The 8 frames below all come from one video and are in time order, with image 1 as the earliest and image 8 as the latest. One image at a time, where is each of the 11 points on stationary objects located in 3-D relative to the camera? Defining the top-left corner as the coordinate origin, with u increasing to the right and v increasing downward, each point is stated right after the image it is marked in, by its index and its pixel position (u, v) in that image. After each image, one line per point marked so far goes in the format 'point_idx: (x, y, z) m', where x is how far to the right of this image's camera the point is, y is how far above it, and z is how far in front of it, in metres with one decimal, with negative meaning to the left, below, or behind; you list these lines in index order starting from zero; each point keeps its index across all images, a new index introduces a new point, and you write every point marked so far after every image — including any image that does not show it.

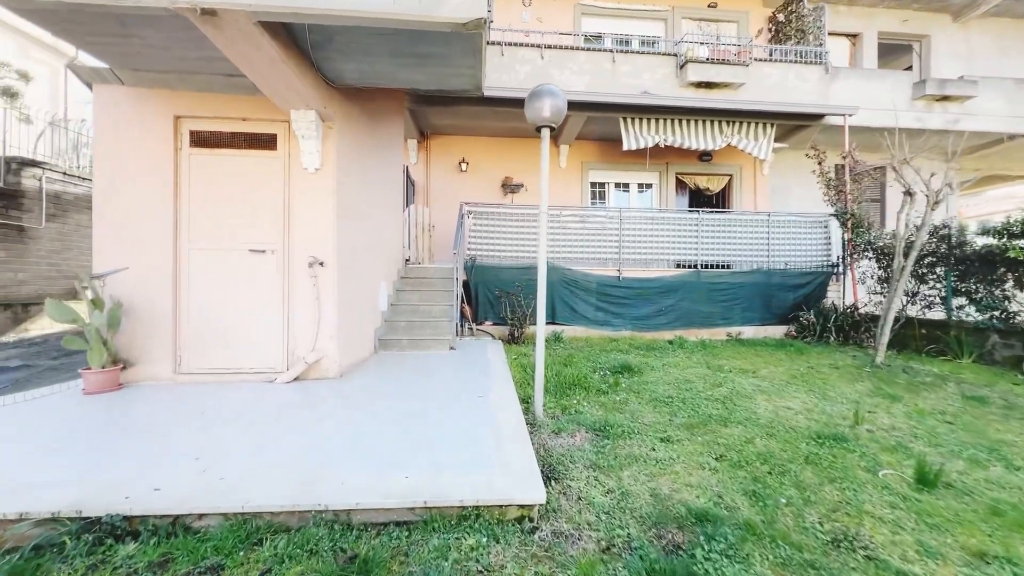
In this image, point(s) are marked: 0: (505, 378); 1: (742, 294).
0: (-0.1, -1.0, +4.4) m
1: (+4.8, -0.1, +8.2) m
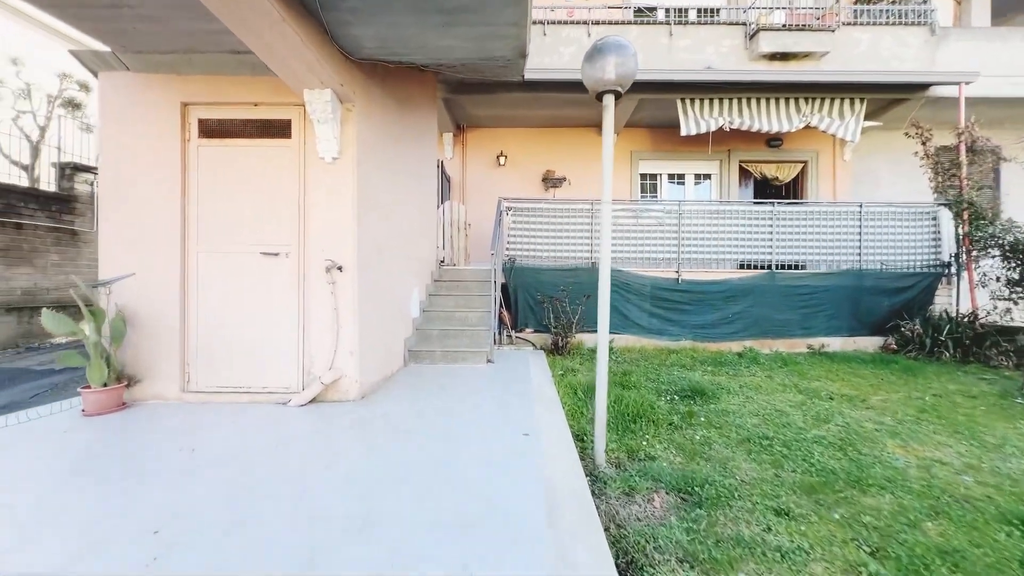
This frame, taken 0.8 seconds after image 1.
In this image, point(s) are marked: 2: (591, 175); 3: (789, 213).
0: (+0.4, -1.1, +3.7) m
1: (+5.6, -0.2, +7.0) m
2: (+1.9, +2.7, +9.4) m
3: (+5.0, +1.4, +7.1) m
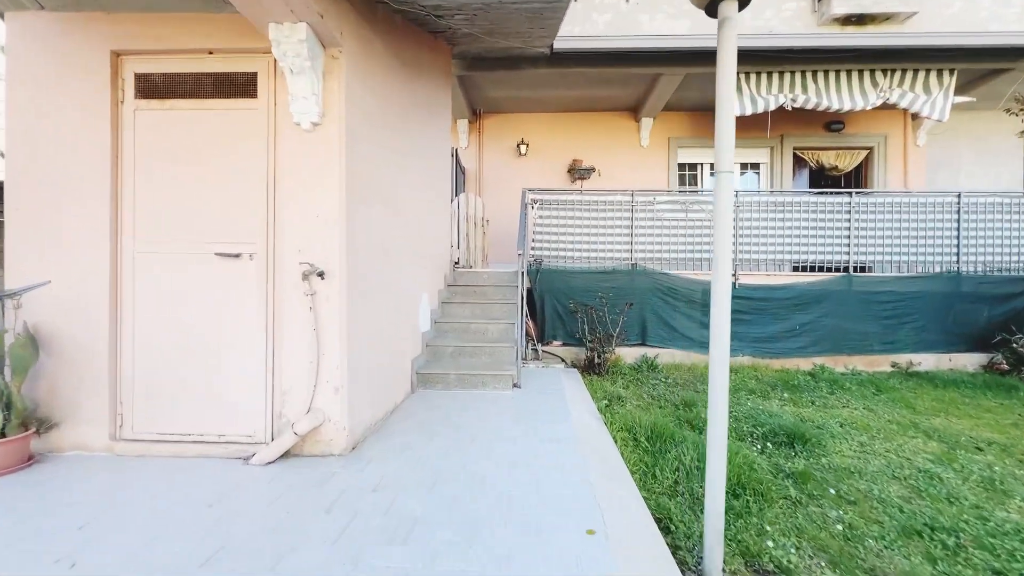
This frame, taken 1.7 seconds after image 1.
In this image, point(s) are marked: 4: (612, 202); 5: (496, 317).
0: (+0.7, -1.2, +2.7) m
1: (+6.0, -0.3, +5.8) m
2: (+2.4, +2.6, +8.3) m
3: (+5.4, +1.3, +5.9) m
4: (+1.5, +1.3, +5.9) m
5: (-0.2, -0.4, +5.0) m
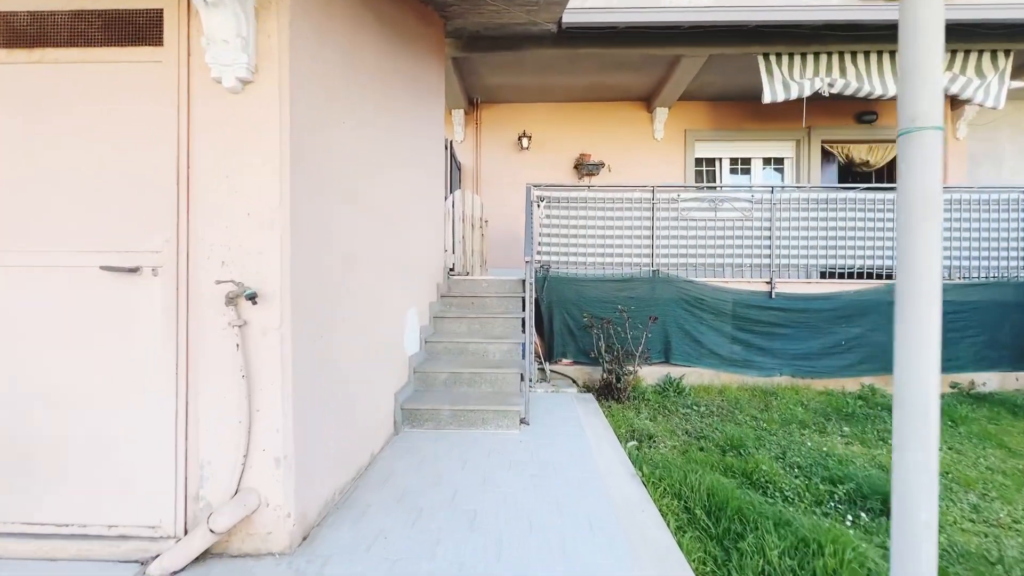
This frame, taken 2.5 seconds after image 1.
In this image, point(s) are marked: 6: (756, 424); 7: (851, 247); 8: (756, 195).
0: (+0.8, -1.3, +1.9) m
1: (+6.1, -0.4, +5.1) m
2: (+2.4, +2.5, +7.6) m
3: (+5.5, +1.1, +5.2) m
4: (+1.6, +1.2, +5.2) m
5: (-0.2, -0.5, +4.2) m
6: (+2.5, -1.4, +3.9) m
7: (+4.5, +0.5, +5.2) m
8: (+3.2, +1.2, +5.1) m
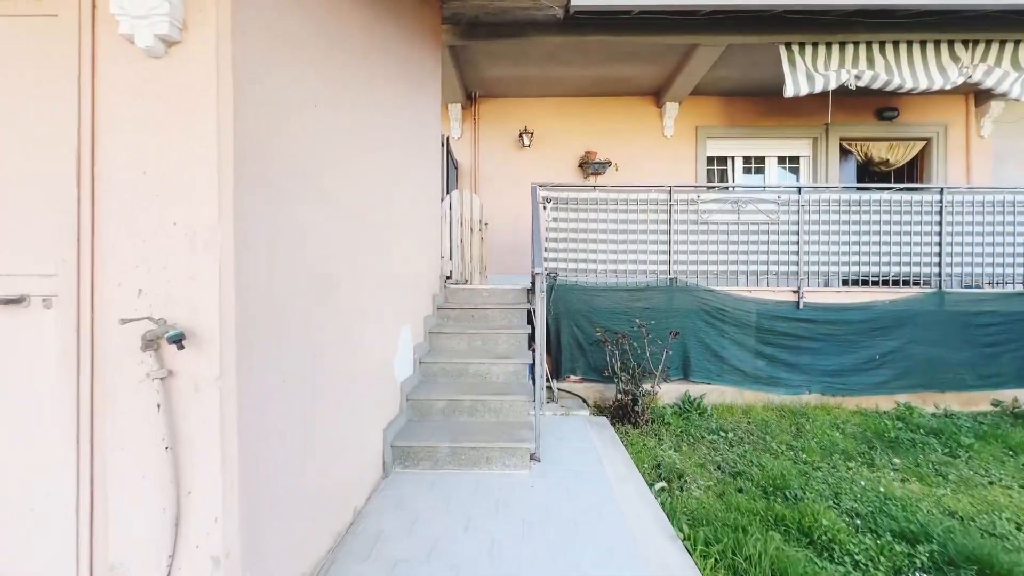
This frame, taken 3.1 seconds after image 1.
0: (+0.8, -1.4, +1.4) m
1: (+6.1, -0.5, +4.7) m
2: (+2.4, +2.4, +7.1) m
3: (+5.5, +1.0, +4.8) m
4: (+1.6, +1.1, +4.7) m
5: (-0.1, -0.6, +3.8) m
6: (+2.5, -1.5, +3.5) m
7: (+4.6, +0.4, +4.8) m
8: (+3.2, +1.1, +4.6) m
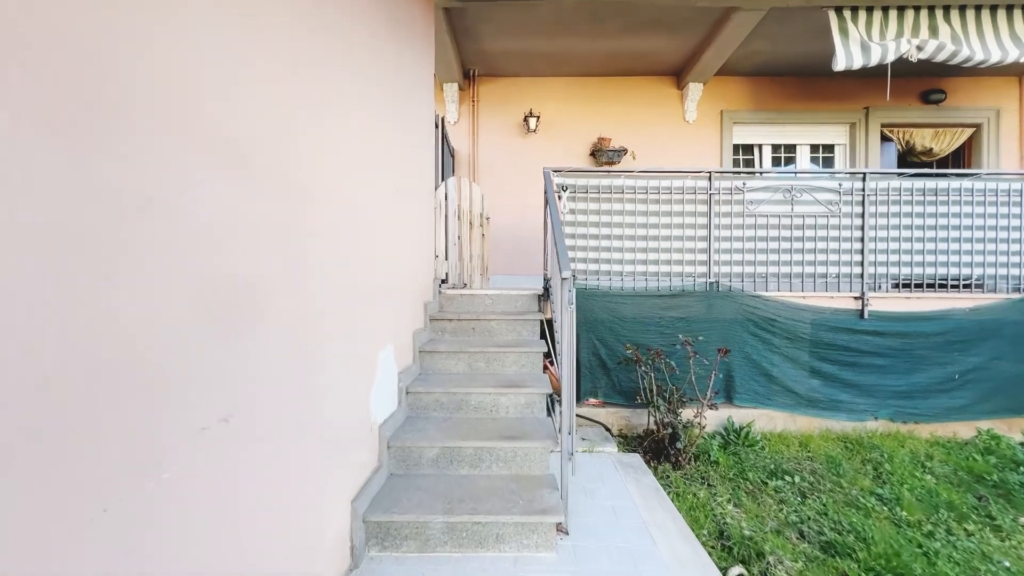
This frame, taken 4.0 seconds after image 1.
0: (+1.0, -1.5, +0.6) m
1: (+6.2, -0.6, +3.9) m
2: (+2.4, +2.3, +6.4) m
3: (+5.6, +1.0, +4.0) m
4: (+1.7, +1.0, +3.9) m
5: (0.0, -0.7, +3.0) m
6: (+2.6, -1.5, +2.7) m
7: (+4.6, +0.4, +4.0) m
8: (+3.3, +1.0, +3.9) m
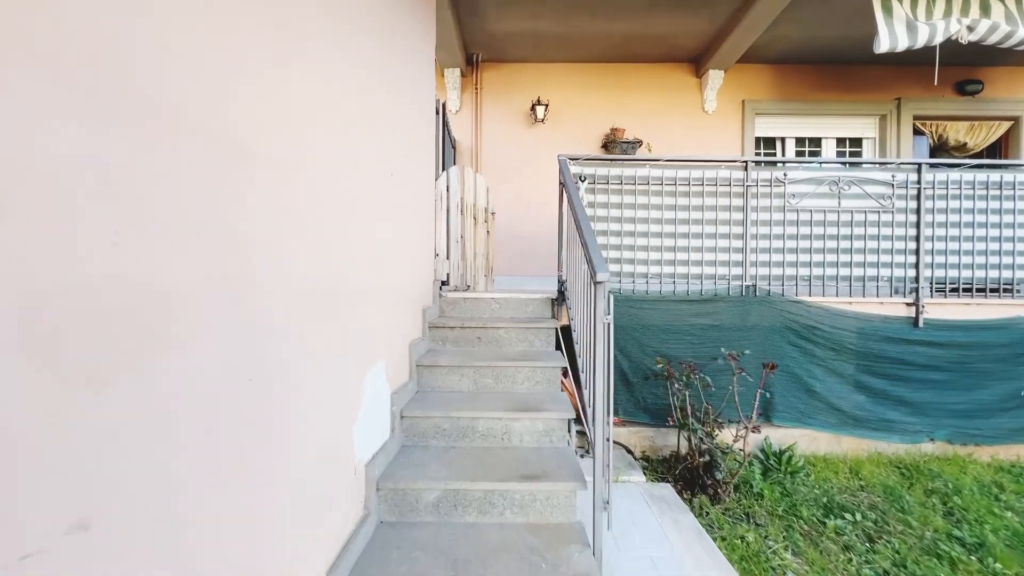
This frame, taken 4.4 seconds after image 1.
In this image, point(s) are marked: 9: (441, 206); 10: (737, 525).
0: (+1.1, -1.5, +0.2) m
1: (+6.3, -0.6, +3.5) m
2: (+2.5, +2.3, +5.9) m
3: (+5.7, +0.9, +3.6) m
4: (+1.8, +1.0, +3.5) m
5: (+0.1, -0.7, +2.5) m
6: (+2.7, -1.6, +2.2) m
7: (+4.7, +0.3, +3.6) m
8: (+3.4, +1.0, +3.4) m
9: (-0.7, +0.8, +3.7) m
10: (+1.5, -1.5, +2.5) m
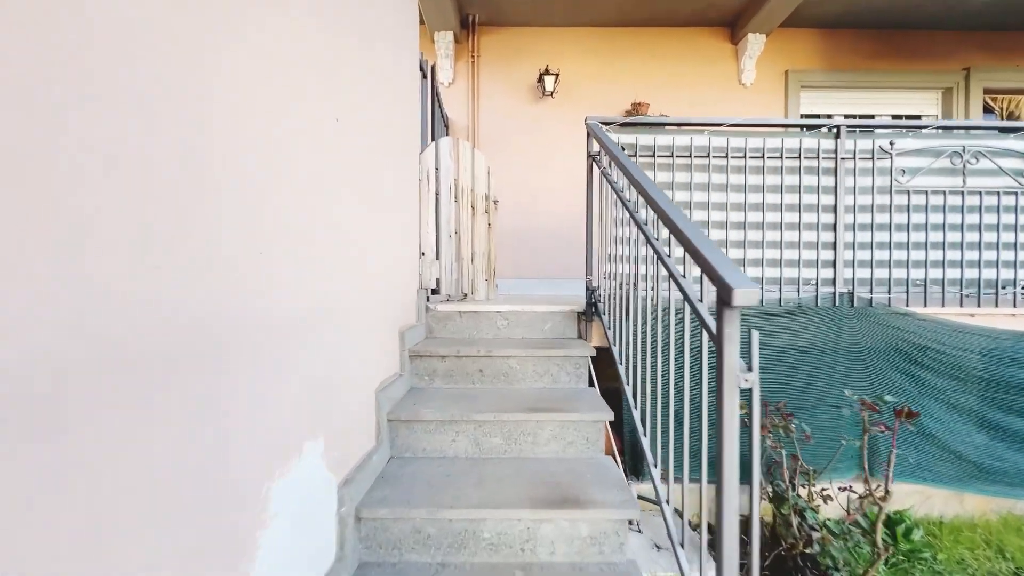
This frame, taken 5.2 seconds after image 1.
0: (+1.2, -1.6, -0.7) m
1: (+6.4, -0.7, +2.7) m
2: (+2.6, +2.2, +5.0) m
3: (+5.8, +0.9, +2.8) m
4: (+1.8, +0.9, +2.6) m
5: (+0.2, -0.8, +1.6) m
6: (+2.8, -1.6, +1.4) m
7: (+4.8, +0.3, +2.7) m
8: (+3.5, +1.0, +2.6) m
9: (-0.6, +0.7, +2.8) m
10: (+1.6, -1.6, +1.7) m
